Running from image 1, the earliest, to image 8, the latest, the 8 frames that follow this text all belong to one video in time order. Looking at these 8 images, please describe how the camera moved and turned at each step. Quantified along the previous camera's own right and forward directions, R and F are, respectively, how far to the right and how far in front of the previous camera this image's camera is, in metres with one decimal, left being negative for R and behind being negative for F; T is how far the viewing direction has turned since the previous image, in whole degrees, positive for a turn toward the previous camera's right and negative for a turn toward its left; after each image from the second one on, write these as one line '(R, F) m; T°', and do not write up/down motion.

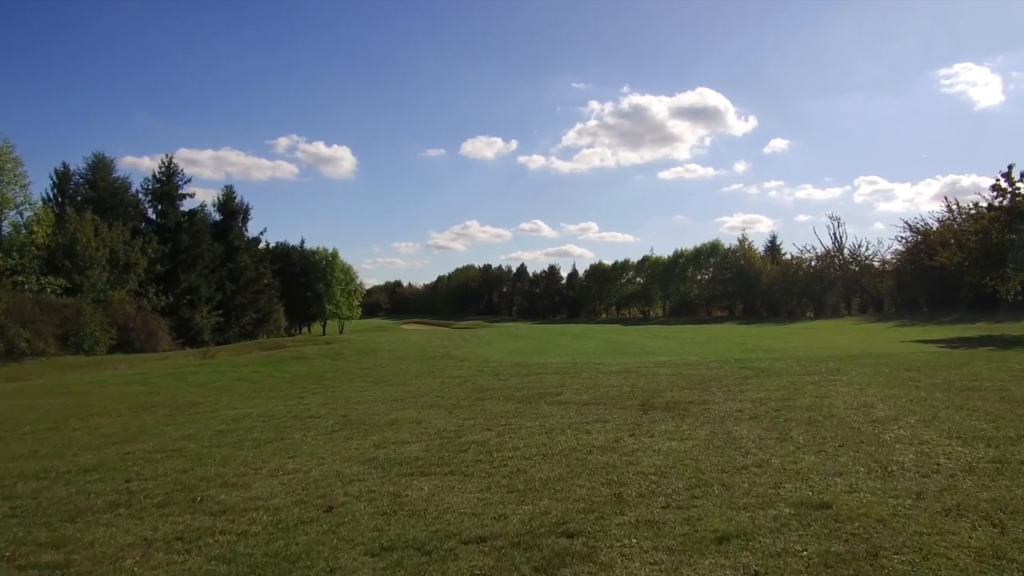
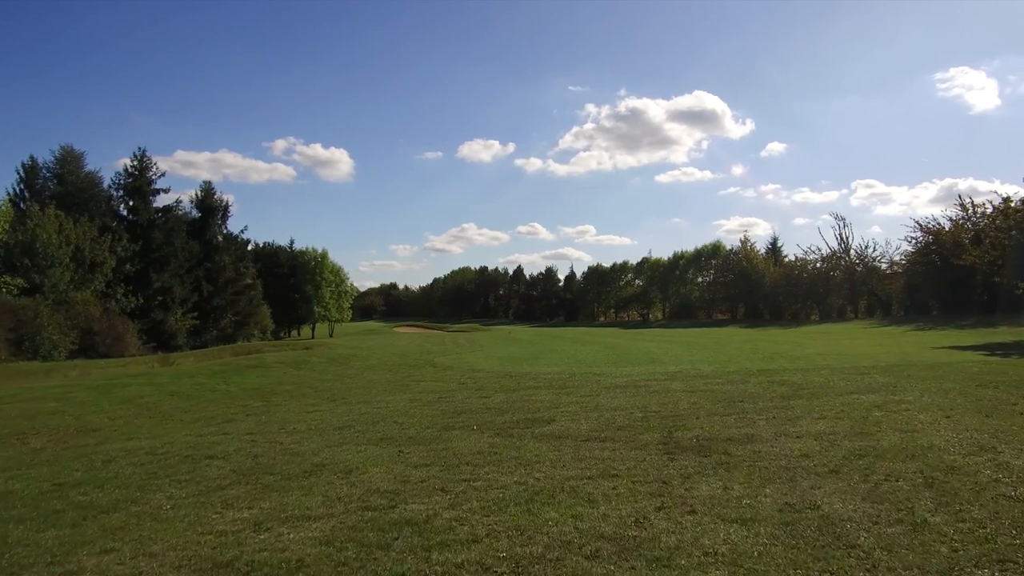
(+0.4, +3.4) m; 0°
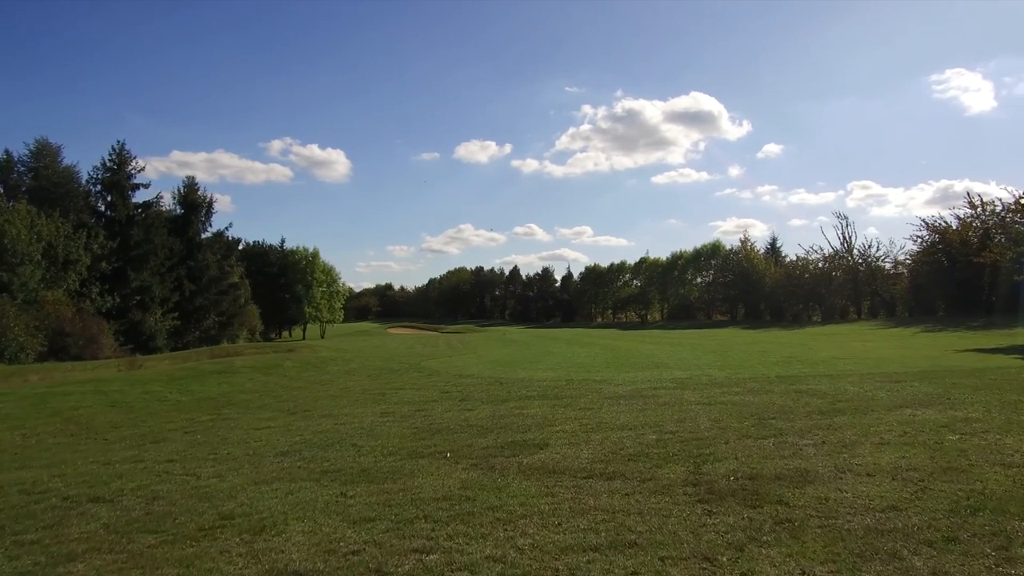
(+0.2, +2.2) m; 0°
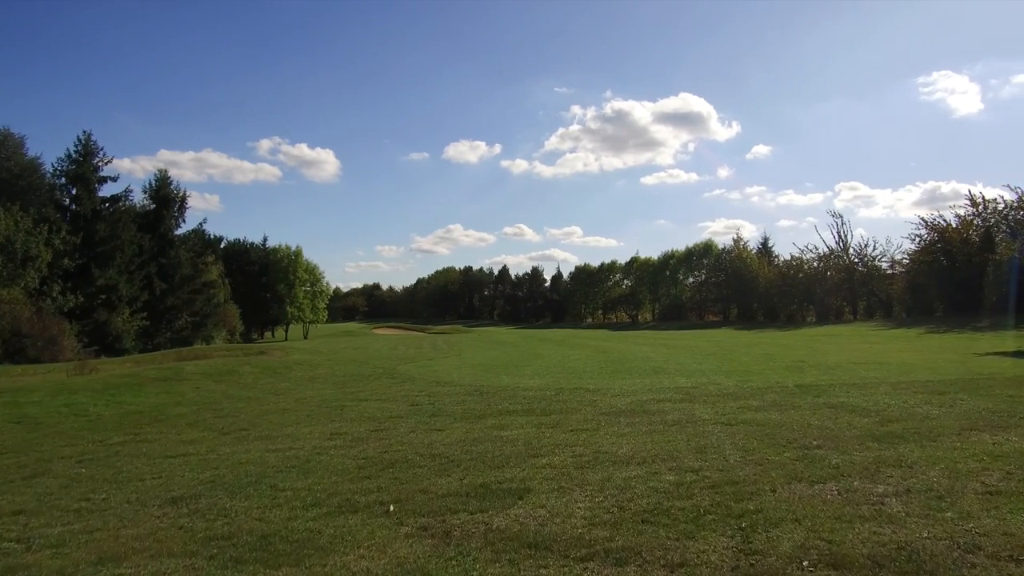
(+0.2, +2.4) m; +1°
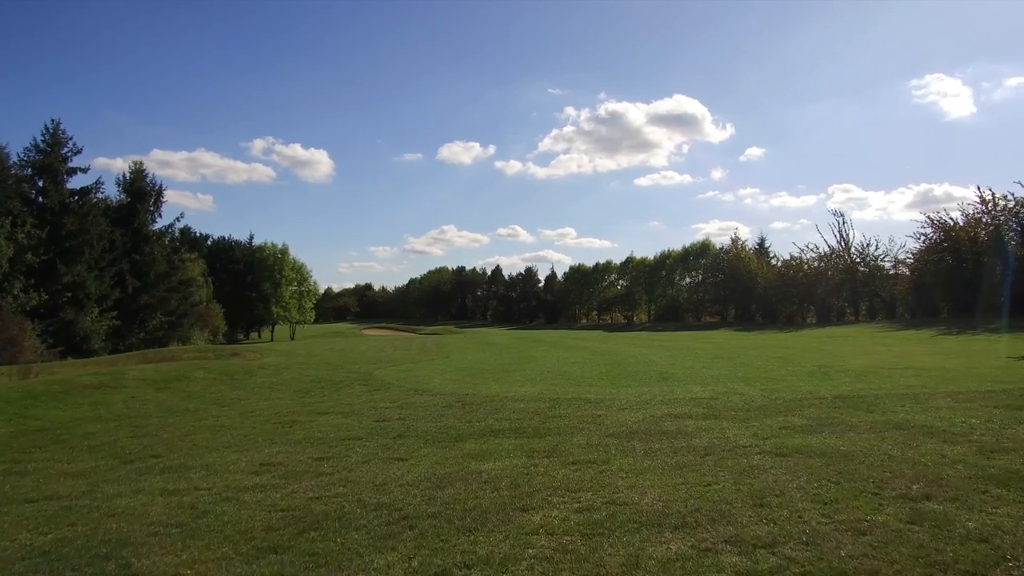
(+0.1, +2.6) m; +1°
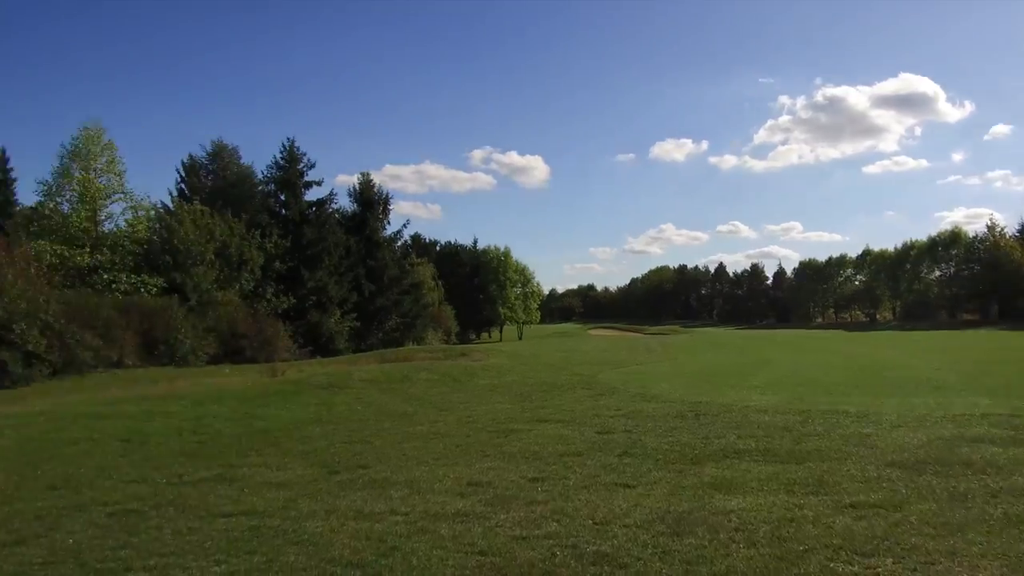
(-0.5, +1.6) m; -18°
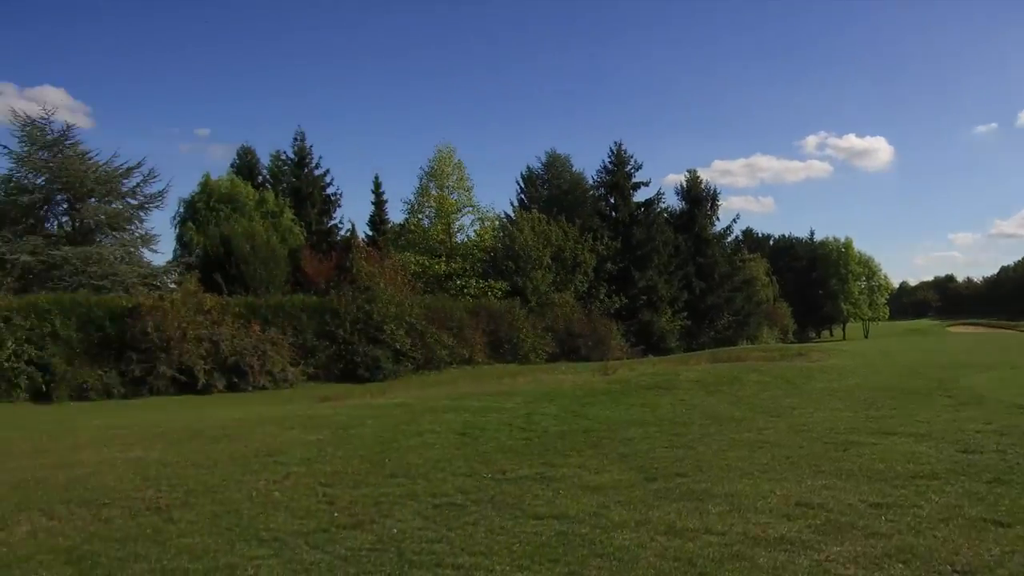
(-0.2, +0.5) m; -25°
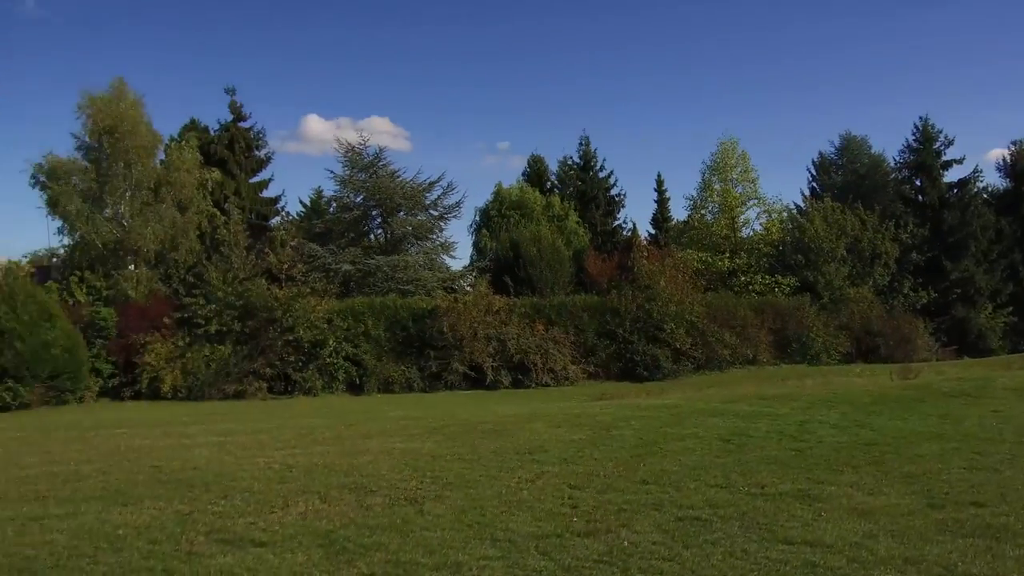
(+0.9, +1.1) m; -22°
